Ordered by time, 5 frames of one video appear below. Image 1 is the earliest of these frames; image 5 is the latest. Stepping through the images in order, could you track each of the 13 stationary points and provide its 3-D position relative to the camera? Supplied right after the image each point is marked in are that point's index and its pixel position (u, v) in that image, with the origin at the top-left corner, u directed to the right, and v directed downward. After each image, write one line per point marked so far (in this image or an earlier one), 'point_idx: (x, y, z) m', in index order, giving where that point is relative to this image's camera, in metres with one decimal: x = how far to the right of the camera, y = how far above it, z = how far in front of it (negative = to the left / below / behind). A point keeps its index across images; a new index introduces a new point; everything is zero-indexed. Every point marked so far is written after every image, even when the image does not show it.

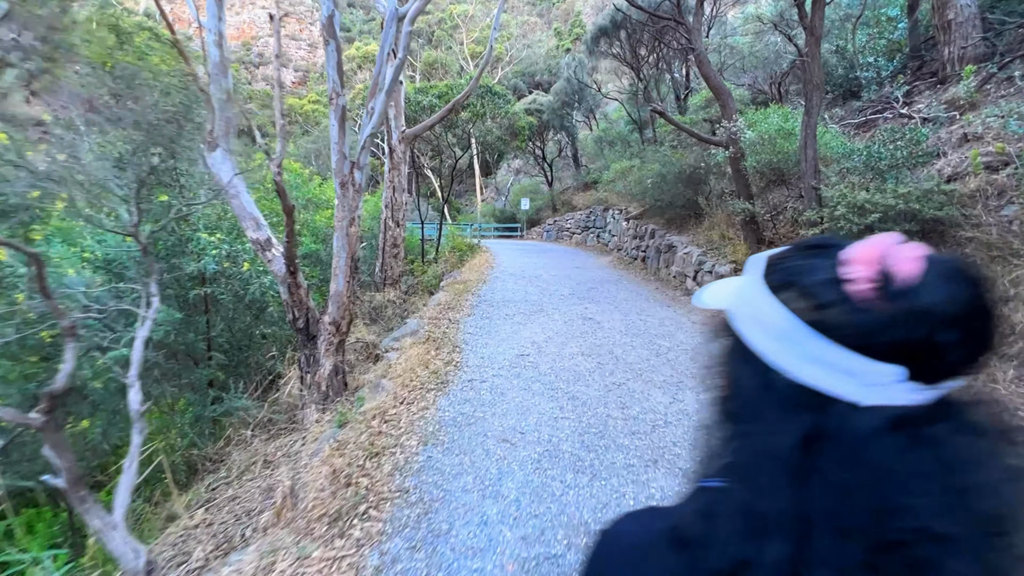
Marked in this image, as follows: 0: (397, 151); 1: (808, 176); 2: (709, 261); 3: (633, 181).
0: (-2.7, +3.1, +11.8) m
1: (+4.0, +1.5, +7.0) m
2: (+3.7, +0.5, +9.7) m
3: (+3.7, +3.3, +15.7) m
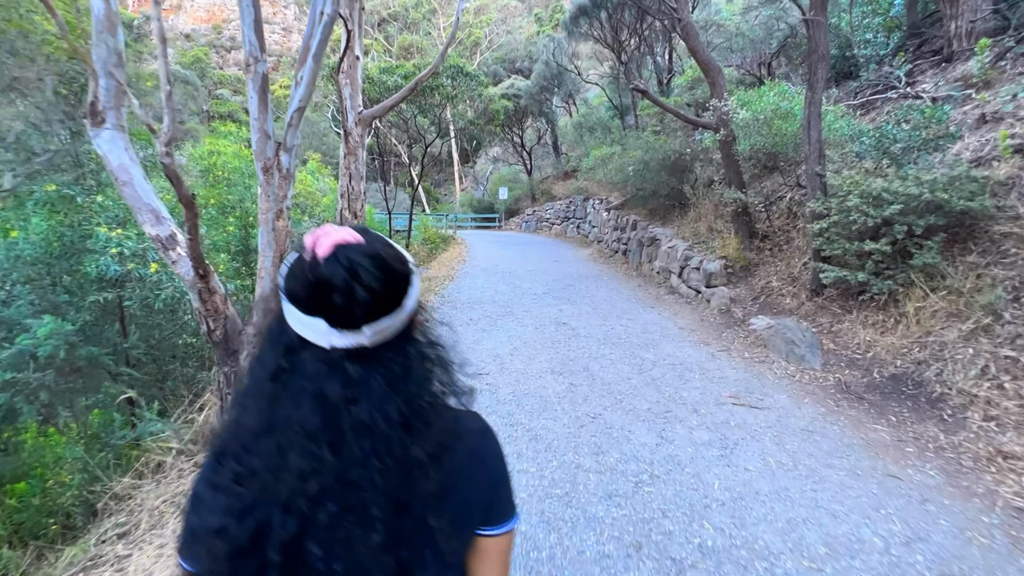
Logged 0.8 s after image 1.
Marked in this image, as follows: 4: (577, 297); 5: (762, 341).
0: (-3.3, +3.2, +10.6) m
1: (+3.5, +1.5, +6.1) m
2: (+3.2, +0.5, +8.9) m
3: (+2.9, +3.4, +14.7) m
4: (+1.2, -0.2, +9.1) m
5: (+2.7, -0.6, +5.6) m
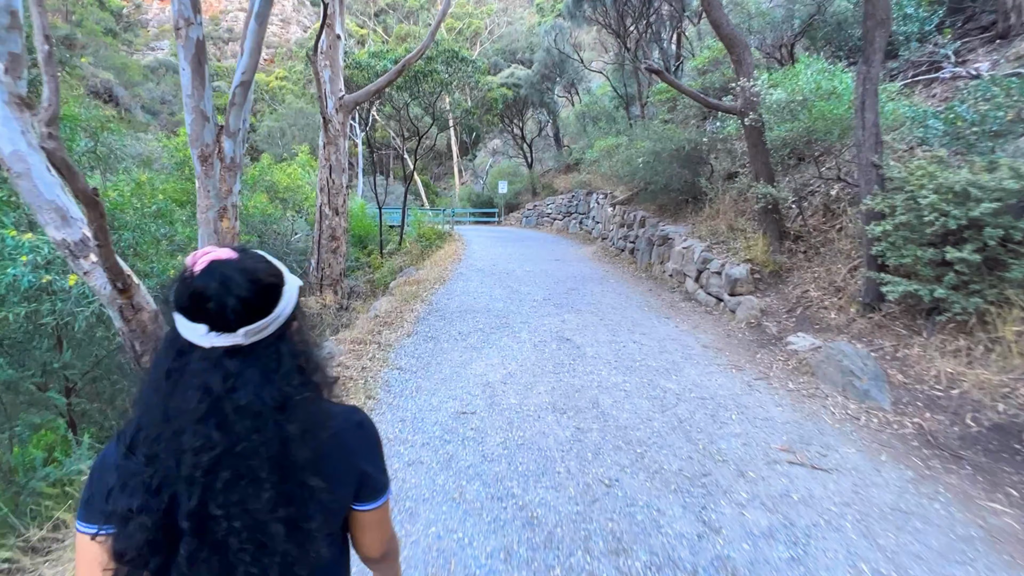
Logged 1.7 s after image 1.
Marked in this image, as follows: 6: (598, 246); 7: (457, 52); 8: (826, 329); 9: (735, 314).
0: (-3.4, +3.1, +9.6) m
1: (+3.5, +1.4, +5.1) m
2: (+3.1, +0.4, +7.9) m
3: (+2.9, +3.4, +13.7) m
4: (+1.1, -0.3, +8.1) m
5: (+2.7, -0.7, +4.6) m
6: (+2.7, +1.4, +16.4) m
7: (-1.6, +7.1, +15.4) m
8: (+3.2, -0.4, +5.2) m
9: (+2.9, -0.3, +6.6) m
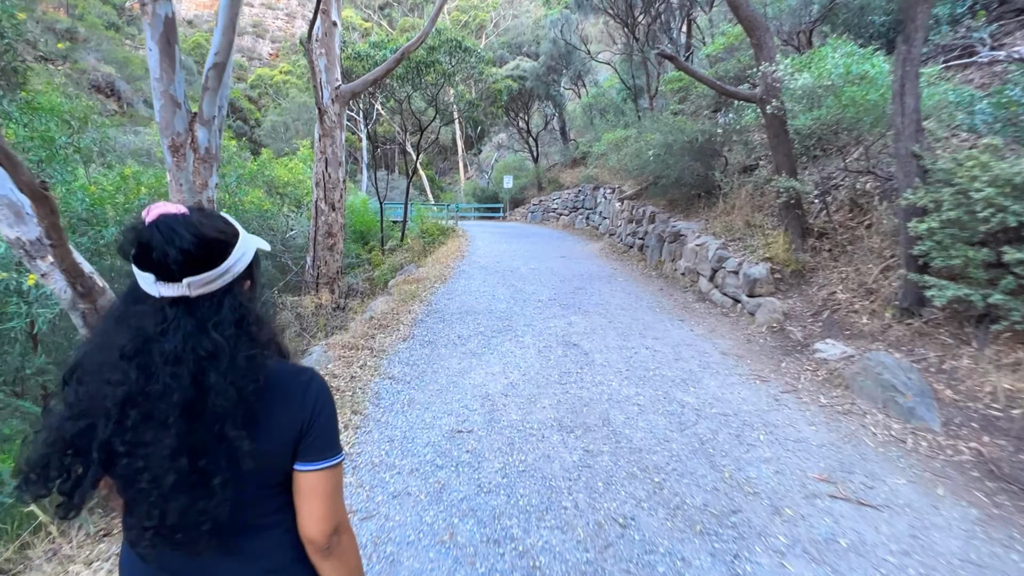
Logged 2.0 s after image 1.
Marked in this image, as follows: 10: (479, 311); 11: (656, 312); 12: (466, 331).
0: (-3.3, +3.1, +9.2) m
1: (+3.5, +1.3, +4.6) m
2: (+3.2, +0.4, +7.4) m
3: (+3.0, +3.4, +13.2) m
4: (+1.2, -0.3, +7.6) m
5: (+2.7, -0.7, +4.2) m
6: (+2.9, +1.4, +15.9) m
7: (-1.5, +7.1, +14.9) m
8: (+3.2, -0.4, +4.8) m
9: (+2.9, -0.3, +6.2) m
10: (-0.5, -0.3, +7.1) m
11: (+2.0, -0.3, +7.3) m
12: (-0.6, -0.5, +6.2) m
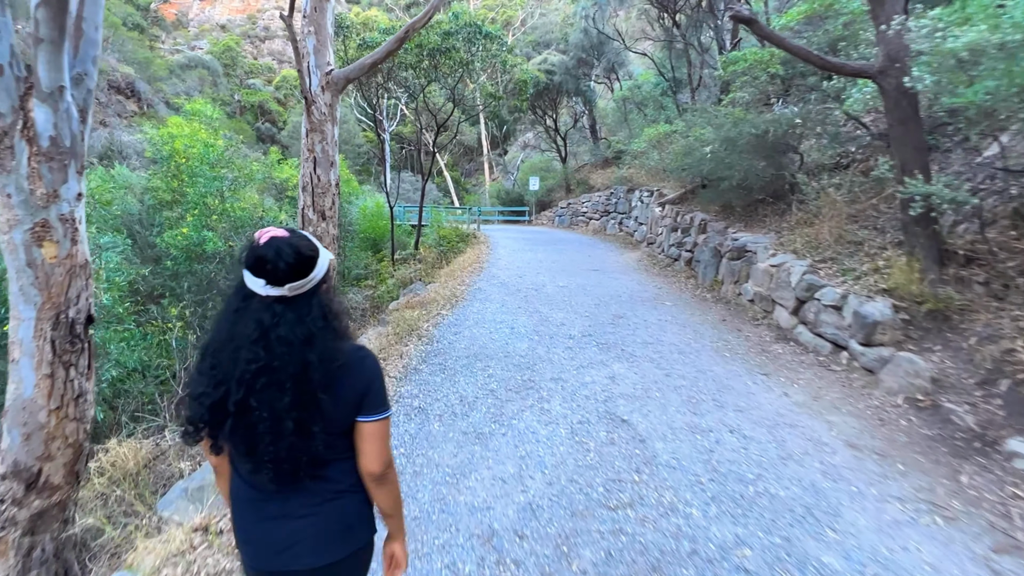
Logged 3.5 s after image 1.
0: (-2.9, +2.8, +7.7) m
1: (+3.6, +0.9, +2.8) m
2: (+3.4, 0.0, +5.6) m
3: (+3.6, +3.0, +11.4) m
4: (+1.4, -0.7, +5.9) m
5: (+2.8, -1.2, +2.4) m
6: (+3.6, +1.0, +14.1) m
7: (-0.8, +6.8, +13.3) m
8: (+3.3, -0.8, +3.0) m
9: (+3.1, -0.8, +4.4) m
10: (-0.2, -0.7, +5.5) m
11: (+2.3, -0.7, +5.5) m
12: (-0.4, -0.9, +4.6) m
